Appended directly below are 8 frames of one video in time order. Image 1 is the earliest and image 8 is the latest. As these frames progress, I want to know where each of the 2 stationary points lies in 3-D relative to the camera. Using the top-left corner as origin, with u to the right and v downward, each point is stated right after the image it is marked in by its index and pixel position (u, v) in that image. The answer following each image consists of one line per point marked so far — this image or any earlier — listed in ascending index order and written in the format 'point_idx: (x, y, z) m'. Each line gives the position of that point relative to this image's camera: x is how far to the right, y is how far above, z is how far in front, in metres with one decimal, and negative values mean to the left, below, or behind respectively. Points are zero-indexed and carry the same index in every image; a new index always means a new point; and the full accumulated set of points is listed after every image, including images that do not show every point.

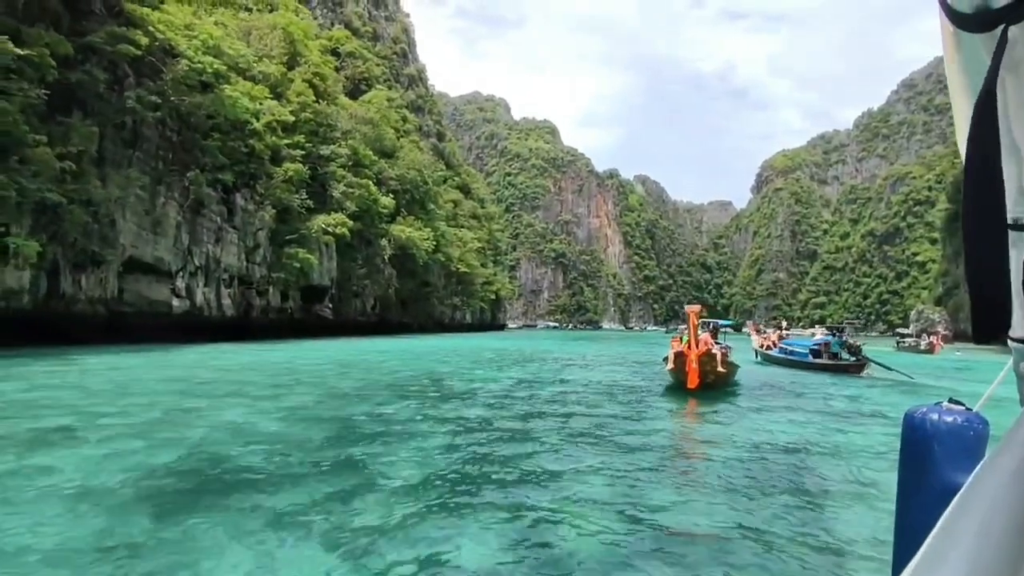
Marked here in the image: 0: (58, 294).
0: (-15.1, -0.2, +19.9) m
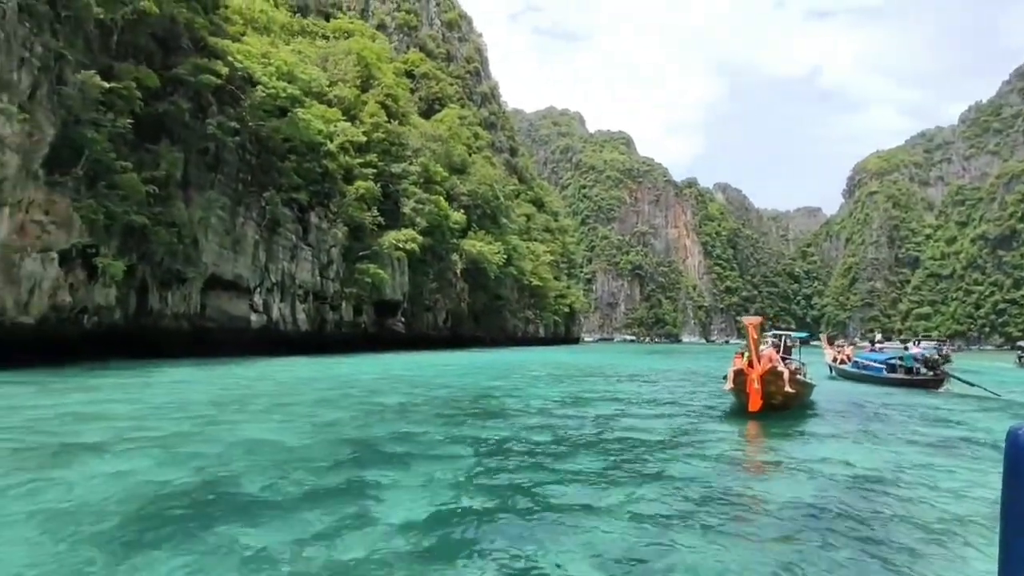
0: (-13.0, -0.8, +21.2) m
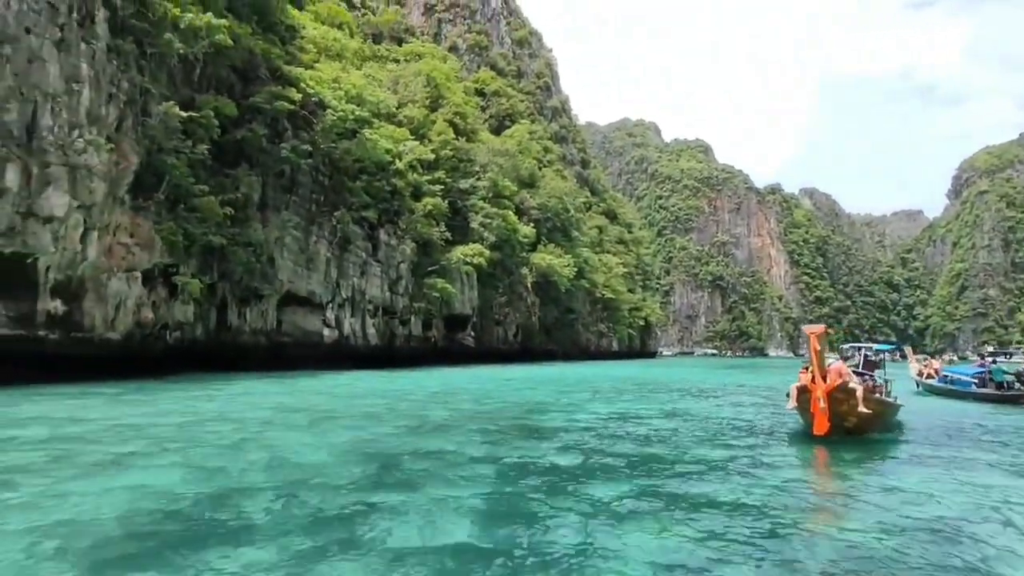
0: (-10.7, -1.4, +22.3) m
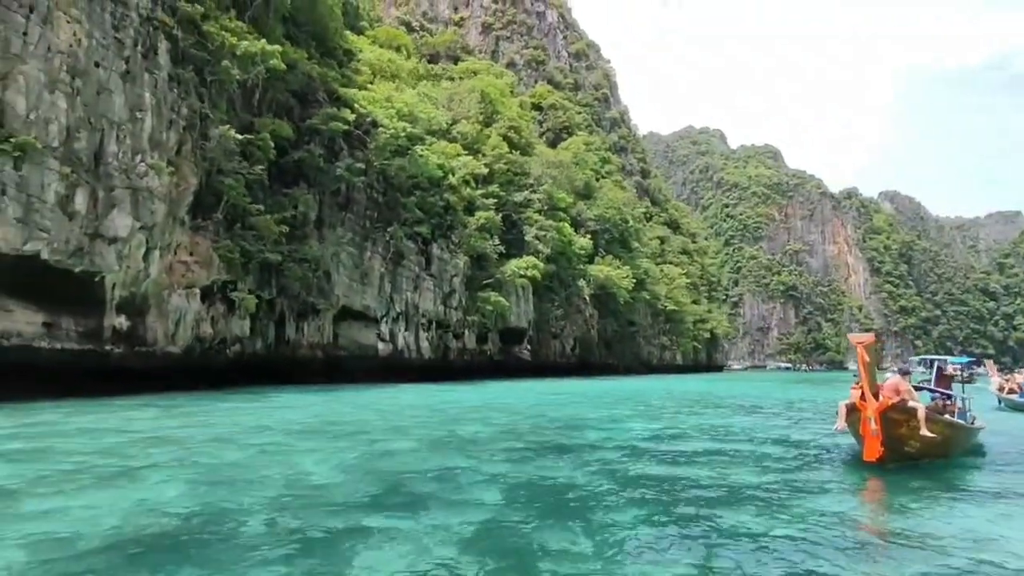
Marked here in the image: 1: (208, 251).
0: (-8.8, -2.0, +23.0) m
1: (-9.2, +1.1, +17.8) m
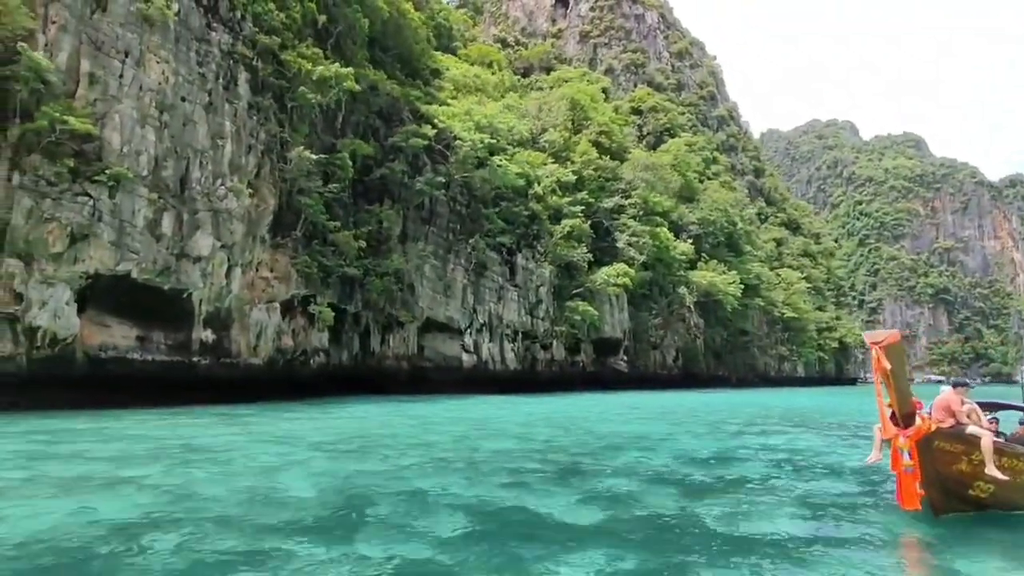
0: (-5.7, -2.5, +23.7) m
1: (-7.2, +0.7, +18.8) m
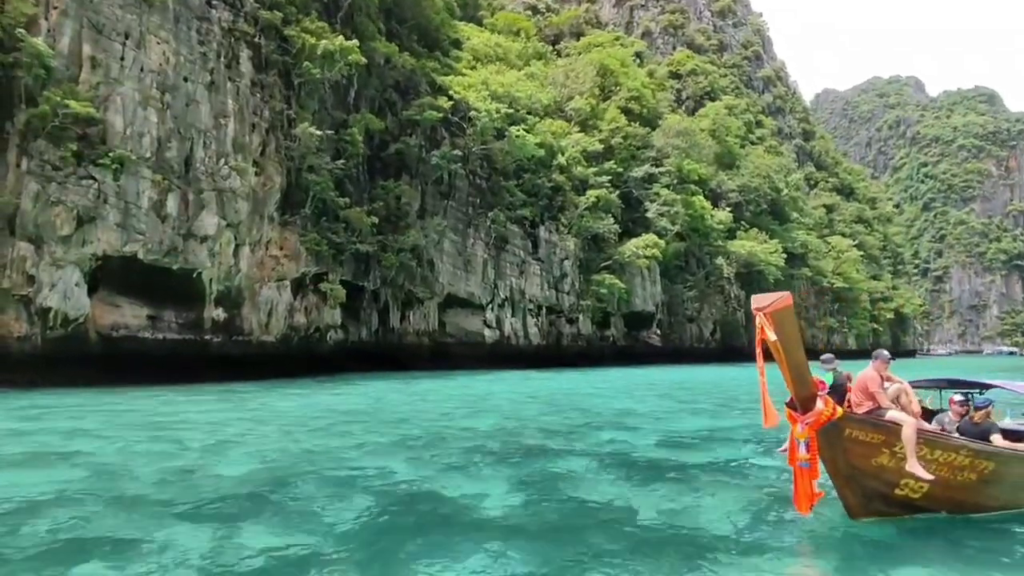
0: (-4.9, -1.6, +23.8) m
1: (-6.8, +1.4, +18.9) m
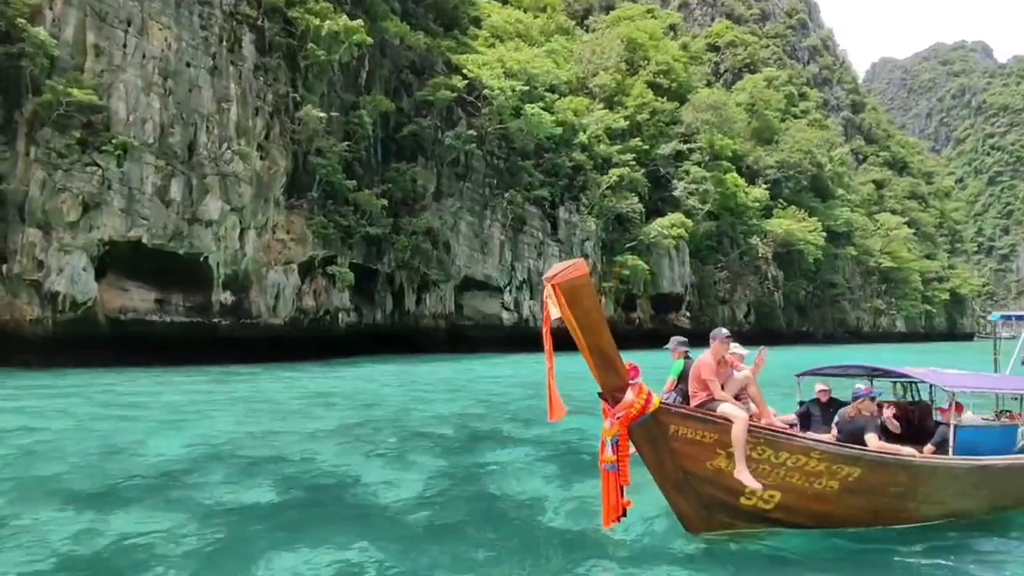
0: (-4.3, -0.9, +23.8) m
1: (-6.6, +1.9, +18.9) m
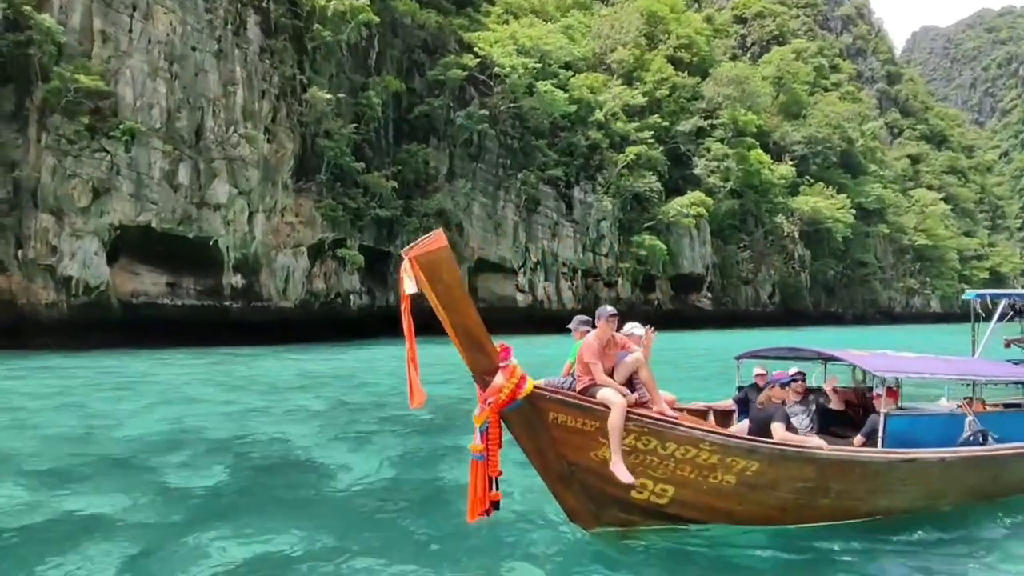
0: (-3.8, -0.2, +23.8) m
1: (-6.4, +2.4, +19.0) m
